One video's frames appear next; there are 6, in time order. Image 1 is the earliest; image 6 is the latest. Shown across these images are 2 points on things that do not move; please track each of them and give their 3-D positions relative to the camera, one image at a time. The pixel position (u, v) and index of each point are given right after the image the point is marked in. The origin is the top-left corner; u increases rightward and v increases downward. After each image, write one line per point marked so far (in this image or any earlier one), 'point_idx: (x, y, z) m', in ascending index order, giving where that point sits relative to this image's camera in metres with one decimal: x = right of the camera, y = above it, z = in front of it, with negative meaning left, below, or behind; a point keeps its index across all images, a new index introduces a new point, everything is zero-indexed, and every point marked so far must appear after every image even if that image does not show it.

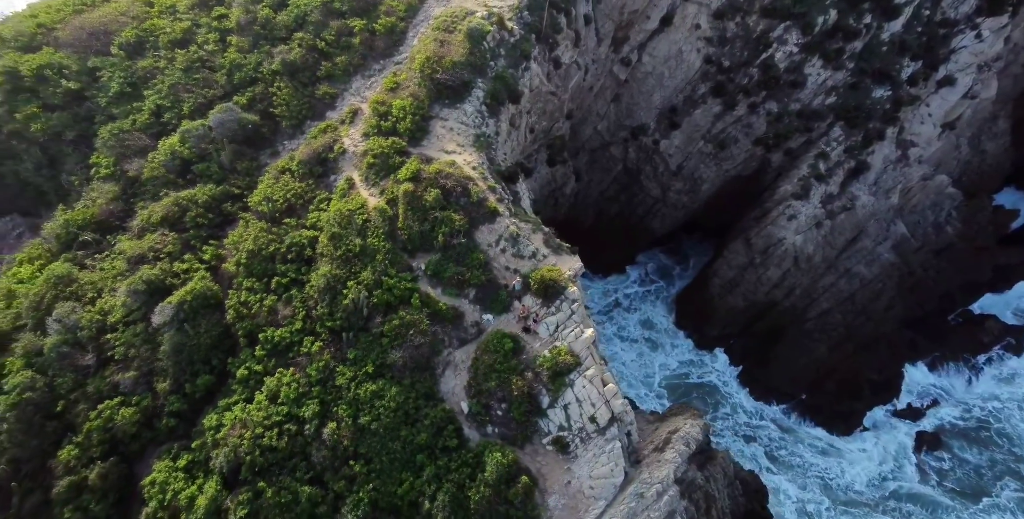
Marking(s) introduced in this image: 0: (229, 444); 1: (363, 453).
0: (-9.1, -6.2, +19.5) m
1: (-4.7, -6.4, +19.1) m
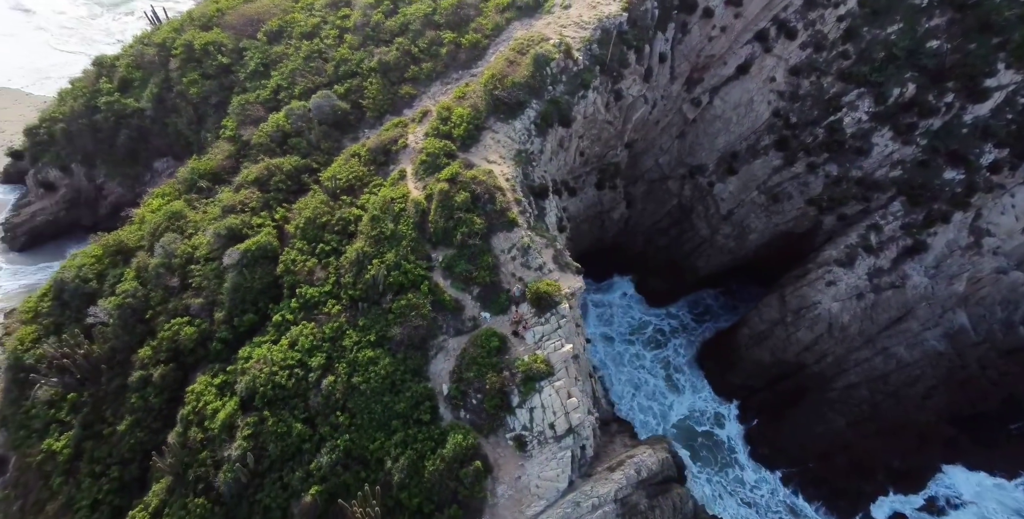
0: (-10.2, -4.6, +23.5) m
1: (-6.1, -5.6, +22.2) m
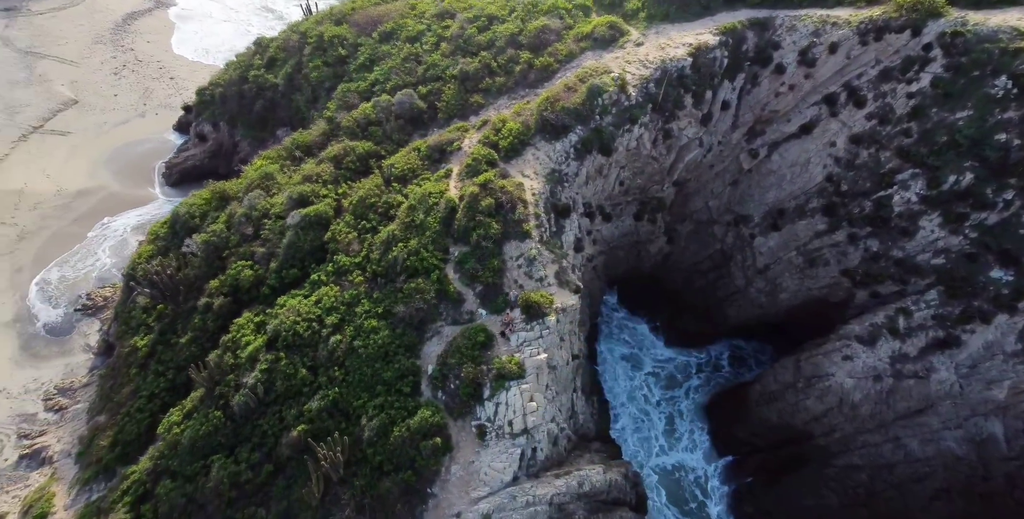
0: (-10.6, -2.8, +27.3) m
1: (-7.1, -4.5, +25.3) m
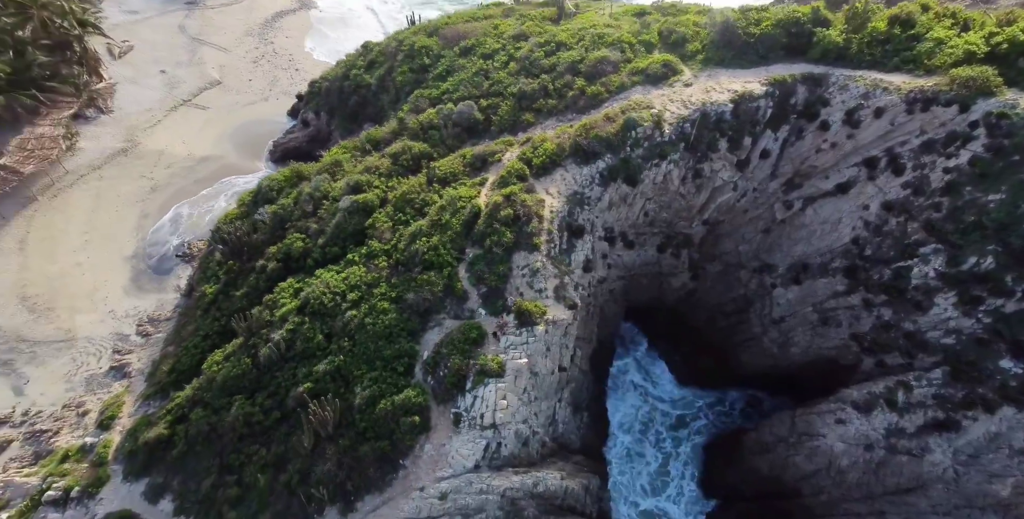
0: (-10.5, -1.6, +30.9) m
1: (-7.6, -3.7, +28.4) m
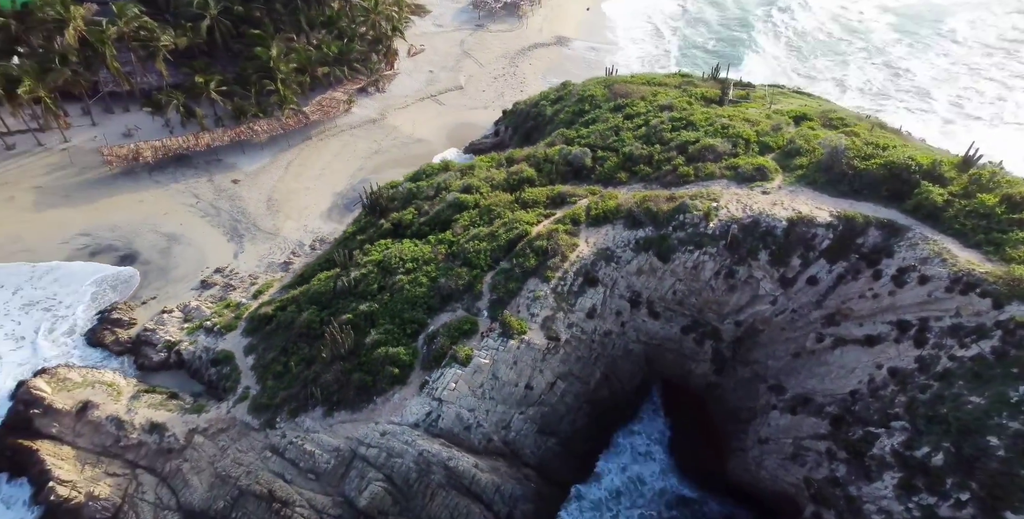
0: (-8.1, +0.6, +39.9) m
1: (-7.3, -2.1, +36.6) m
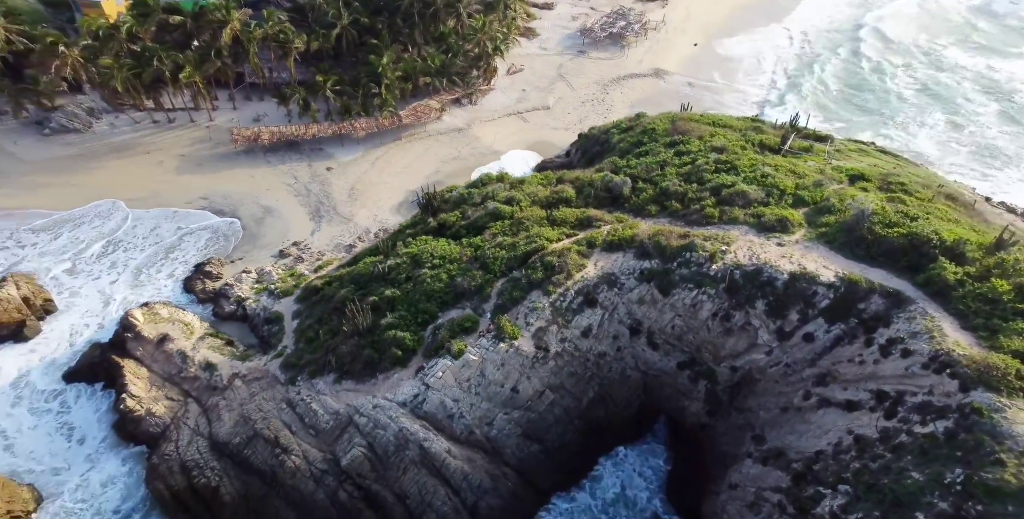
0: (-6.3, +1.0, +43.9) m
1: (-6.5, -1.7, +40.4) m
